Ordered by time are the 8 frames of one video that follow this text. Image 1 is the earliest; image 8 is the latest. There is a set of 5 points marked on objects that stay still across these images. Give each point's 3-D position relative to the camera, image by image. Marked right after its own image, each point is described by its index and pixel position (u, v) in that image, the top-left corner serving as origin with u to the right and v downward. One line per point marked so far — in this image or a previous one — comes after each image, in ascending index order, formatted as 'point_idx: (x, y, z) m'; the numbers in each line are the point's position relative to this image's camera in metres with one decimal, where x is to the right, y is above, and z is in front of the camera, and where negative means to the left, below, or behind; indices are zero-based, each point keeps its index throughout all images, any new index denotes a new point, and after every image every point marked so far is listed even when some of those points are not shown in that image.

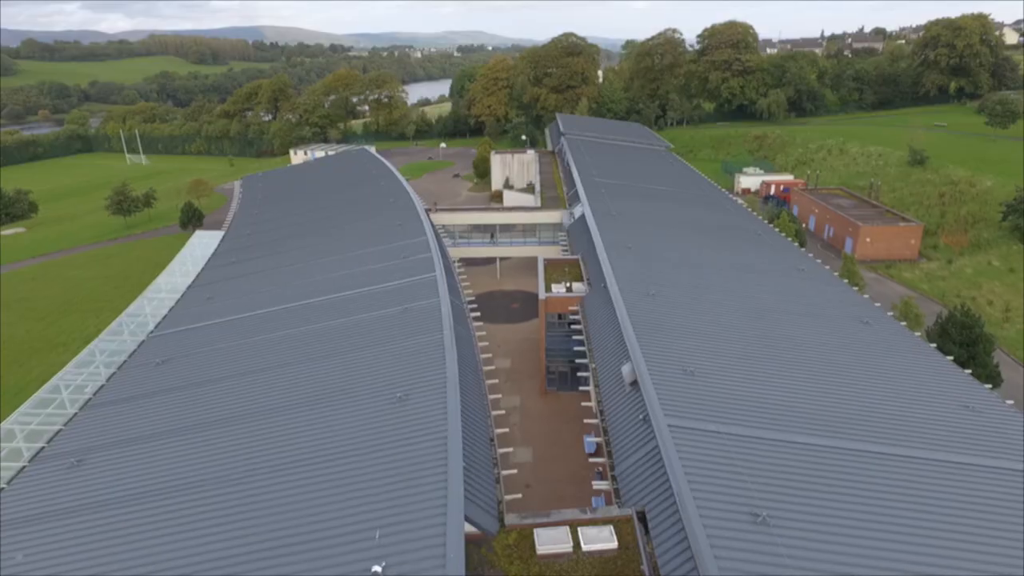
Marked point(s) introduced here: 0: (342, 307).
0: (-4.2, -0.6, +15.9) m
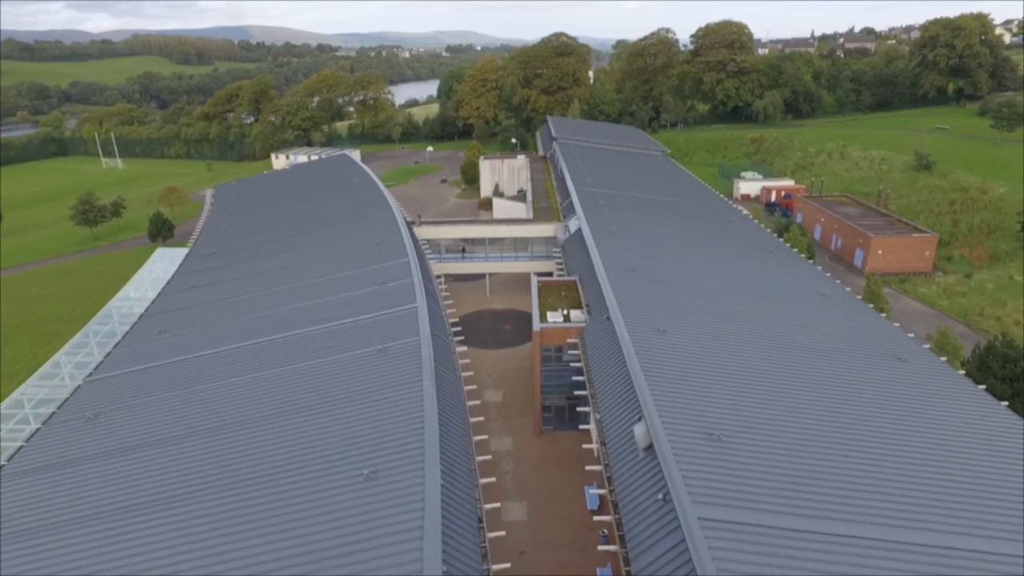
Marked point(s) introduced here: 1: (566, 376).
0: (-4.4, -1.4, +14.0) m
1: (+1.4, -2.3, +16.3) m
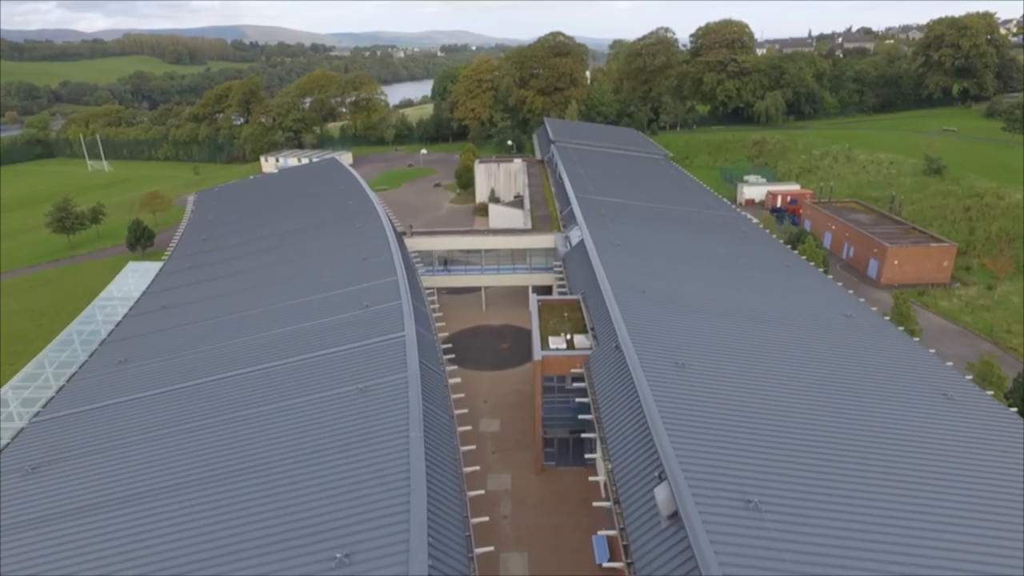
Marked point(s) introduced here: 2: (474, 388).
0: (-4.4, -1.9, +12.5) m
1: (+1.4, -2.9, +14.8) m
2: (-1.1, -3.0, +18.7) m
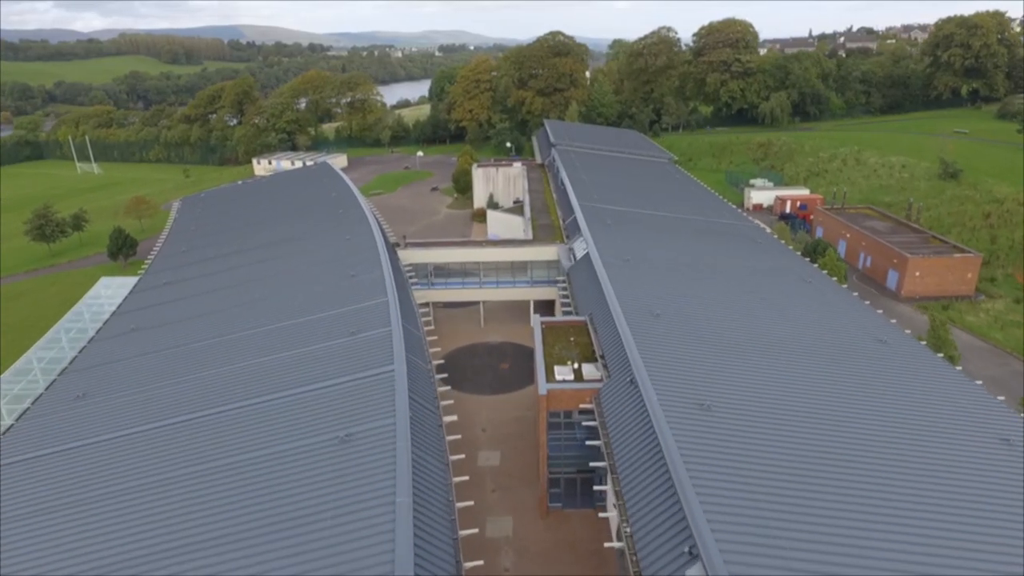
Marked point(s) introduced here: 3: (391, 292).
0: (-4.4, -2.5, +11.1) m
1: (+1.4, -3.4, +13.4) m
2: (-1.1, -3.5, +17.3) m
3: (-3.0, -0.1, +15.8) m
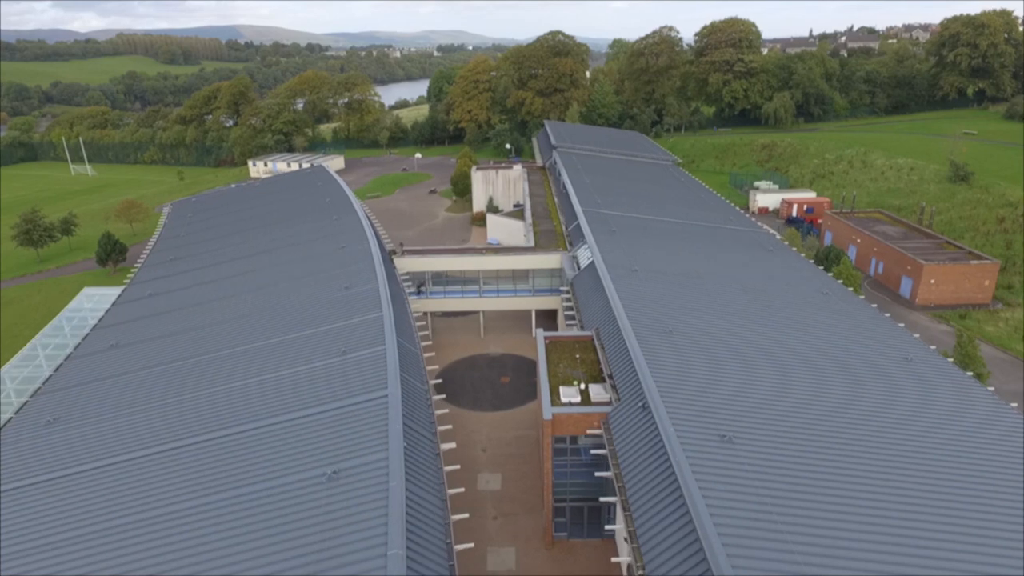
0: (-4.3, -2.8, +10.2) m
1: (+1.4, -3.7, +12.6) m
2: (-1.1, -3.8, +16.5) m
3: (-3.0, -0.4, +15.0) m
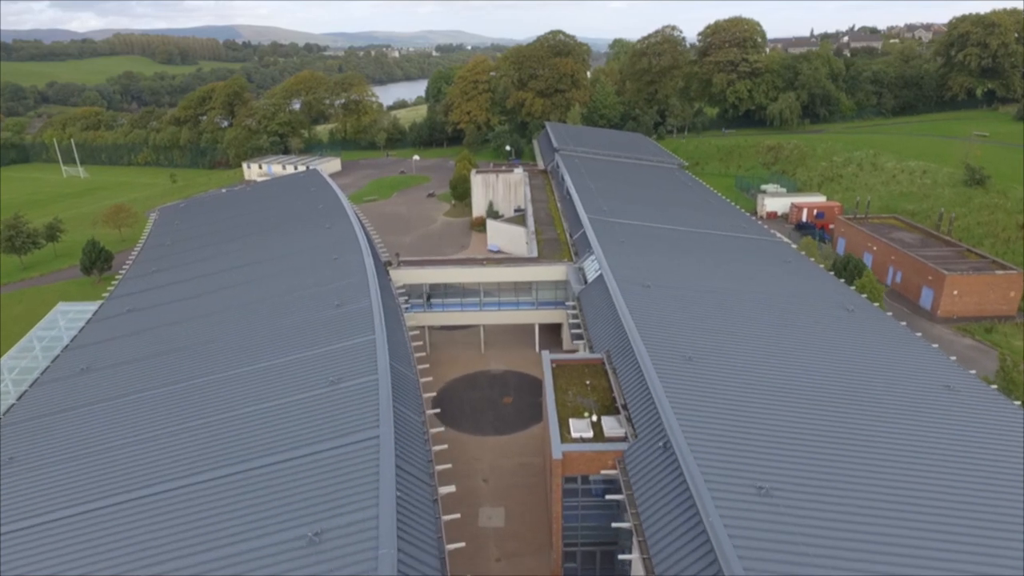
0: (-4.2, -3.2, +9.1) m
1: (+1.5, -4.1, +11.5) m
2: (-1.0, -4.2, +15.4) m
3: (-2.9, -0.8, +13.8) m
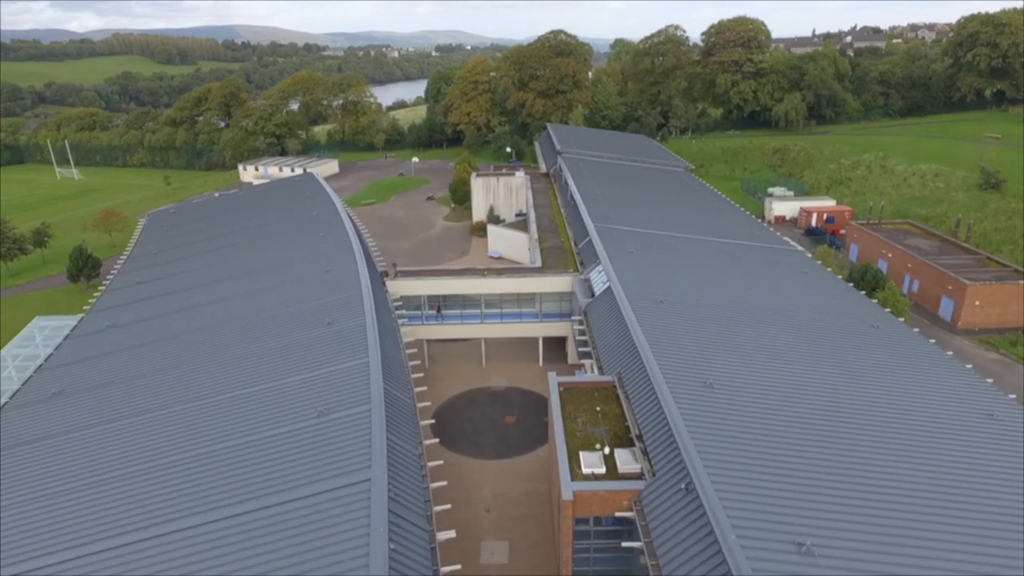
0: (-4.2, -3.5, +8.2) m
1: (+1.6, -4.4, +10.5) m
2: (-0.9, -4.6, +14.4) m
3: (-2.8, -1.2, +12.9) m
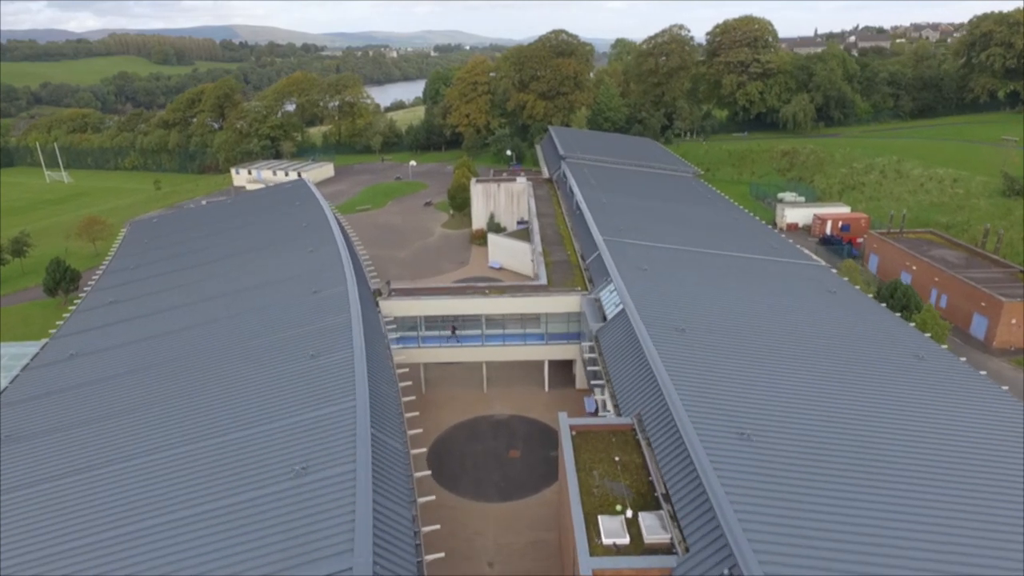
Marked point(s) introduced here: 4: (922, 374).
0: (-4.0, -4.1, +6.7) m
1: (+1.7, -5.0, +9.1) m
2: (-0.8, -5.1, +13.0) m
3: (-2.7, -1.8, +11.4) m
4: (+8.1, -1.8, +12.6) m
